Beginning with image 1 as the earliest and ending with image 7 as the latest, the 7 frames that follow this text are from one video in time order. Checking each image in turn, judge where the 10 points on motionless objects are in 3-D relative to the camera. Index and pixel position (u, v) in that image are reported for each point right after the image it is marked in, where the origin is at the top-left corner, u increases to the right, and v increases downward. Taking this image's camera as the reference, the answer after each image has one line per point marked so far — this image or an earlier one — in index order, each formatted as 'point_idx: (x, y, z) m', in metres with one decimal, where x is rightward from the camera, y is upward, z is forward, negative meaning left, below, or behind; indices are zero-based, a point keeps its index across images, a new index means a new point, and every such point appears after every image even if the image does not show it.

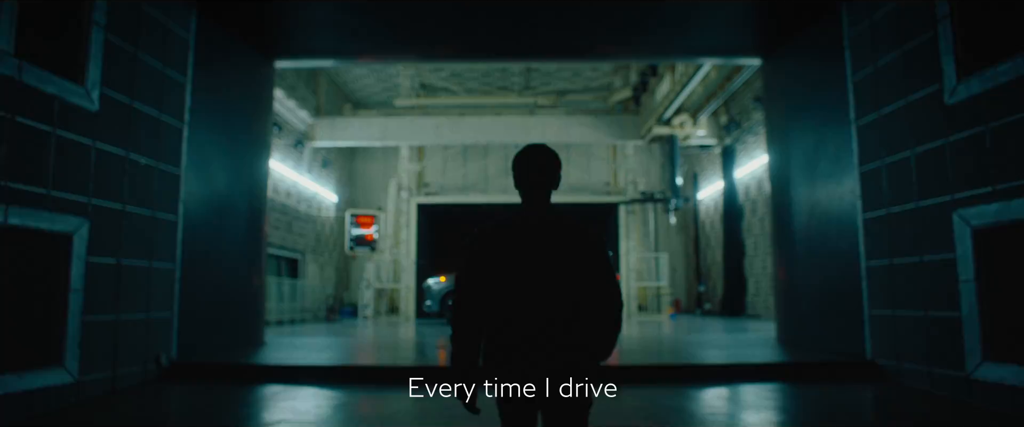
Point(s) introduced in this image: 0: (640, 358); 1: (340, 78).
0: (+1.2, -1.5, +7.0) m
1: (-4.6, +3.7, +17.9) m
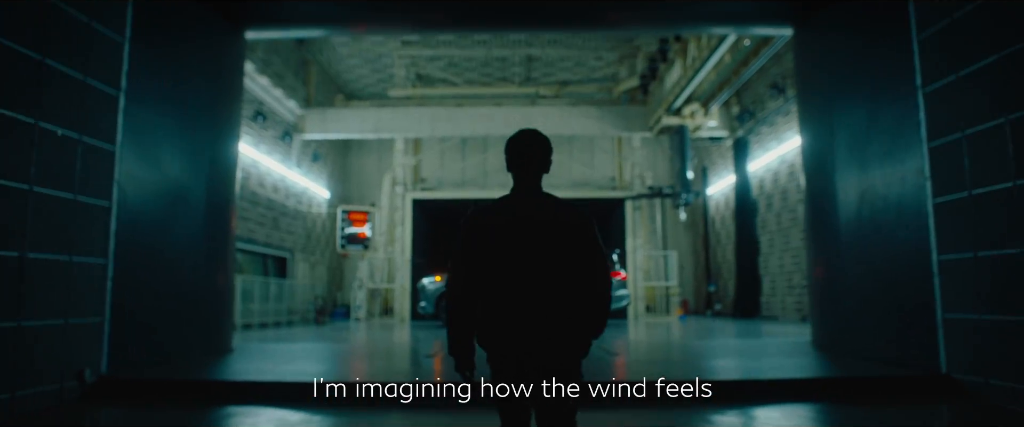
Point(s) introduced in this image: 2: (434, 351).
0: (+1.2, -1.4, +6.1) m
1: (-4.6, +3.8, +17.1) m
2: (-0.9, -1.8, +8.5) m
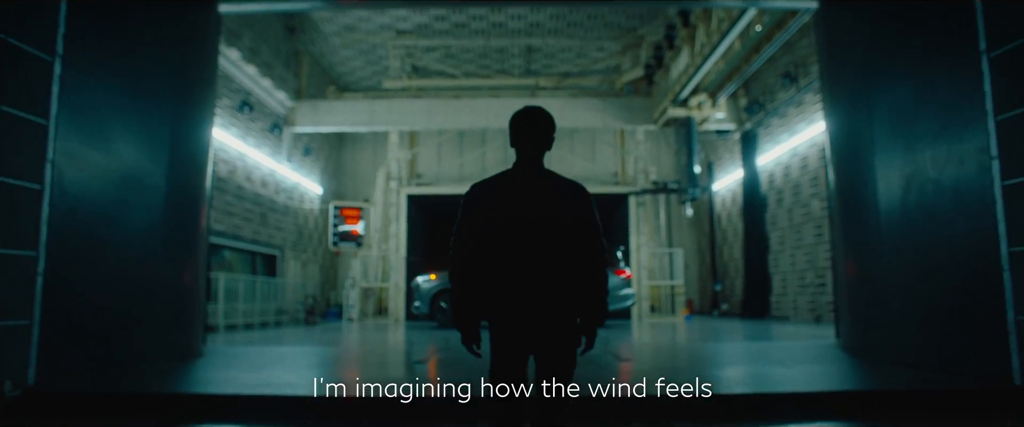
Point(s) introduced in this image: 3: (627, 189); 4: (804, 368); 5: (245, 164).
0: (+1.2, -1.4, +5.5) m
1: (-4.7, +3.9, +16.5) m
2: (-1.0, -1.7, +7.9) m
3: (+2.7, +0.6, +15.7) m
4: (+2.5, -1.3, +5.7) m
5: (-5.2, +0.9, +12.8) m
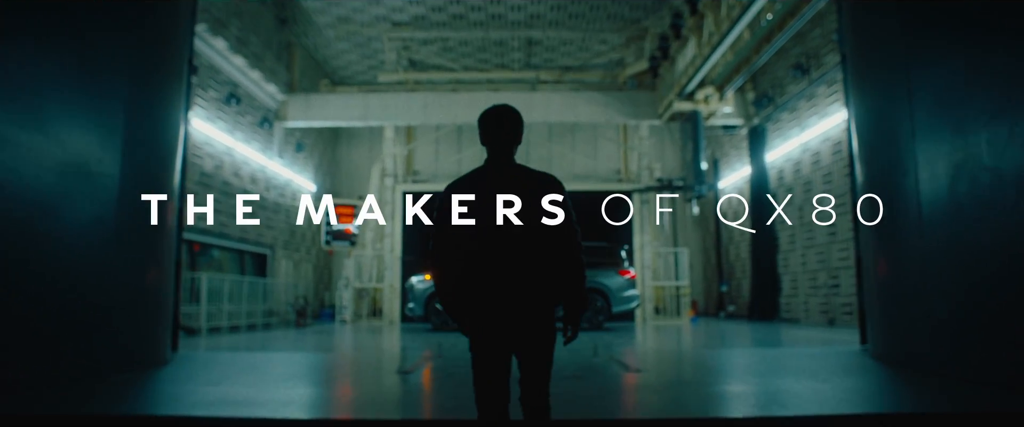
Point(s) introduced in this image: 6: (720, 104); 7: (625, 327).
0: (+1.2, -1.3, +5.0) m
1: (-4.7, +3.9, +16.0) m
2: (-1.0, -1.6, +7.4) m
3: (+2.7, +0.6, +15.2) m
4: (+2.5, -1.3, +5.1) m
5: (-5.2, +1.0, +12.3) m
6: (+4.2, +2.2, +13.2) m
7: (+2.1, -2.1, +12.0) m
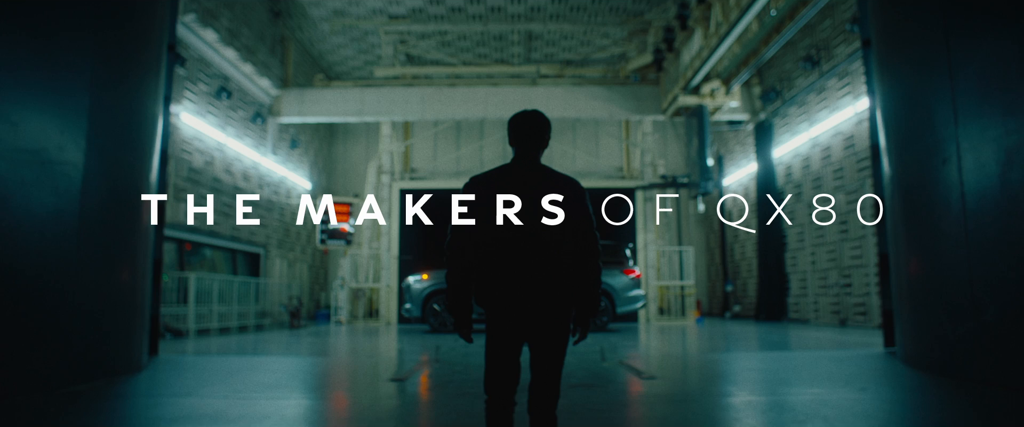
0: (+1.2, -1.3, +4.6) m
1: (-4.7, +3.9, +15.6) m
2: (-1.0, -1.6, +7.0) m
3: (+2.7, +0.7, +14.8) m
4: (+2.5, -1.2, +4.8) m
5: (-5.2, +1.0, +11.9) m
6: (+4.2, +2.2, +12.8) m
7: (+2.1, -2.0, +11.7) m
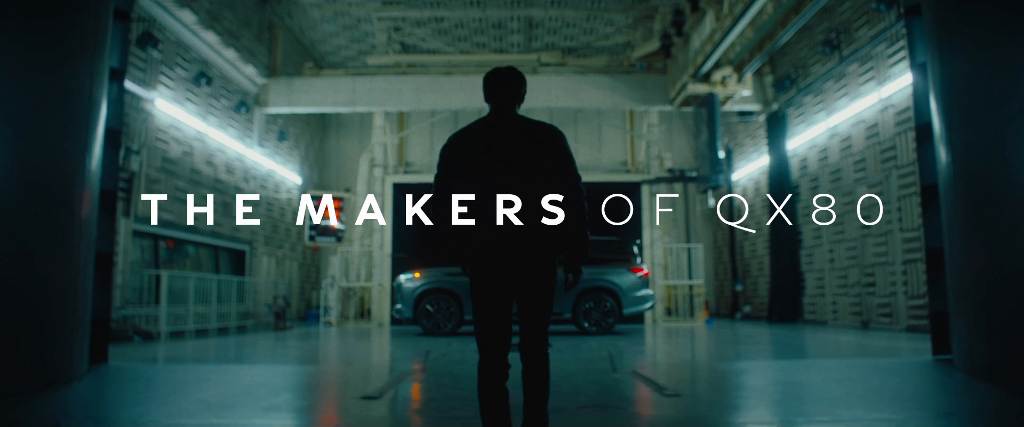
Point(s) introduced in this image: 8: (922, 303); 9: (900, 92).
0: (+1.2, -1.2, +3.9) m
1: (-4.7, +4.0, +14.9) m
2: (-1.0, -1.5, +6.3) m
3: (+2.7, +0.8, +14.1) m
4: (+2.5, -1.2, +4.1) m
5: (-5.2, +1.1, +11.2) m
6: (+4.1, +2.3, +12.1) m
7: (+2.0, -1.9, +11.0) m
8: (+5.4, -1.2, +8.7) m
9: (+5.4, +1.7, +9.1) m
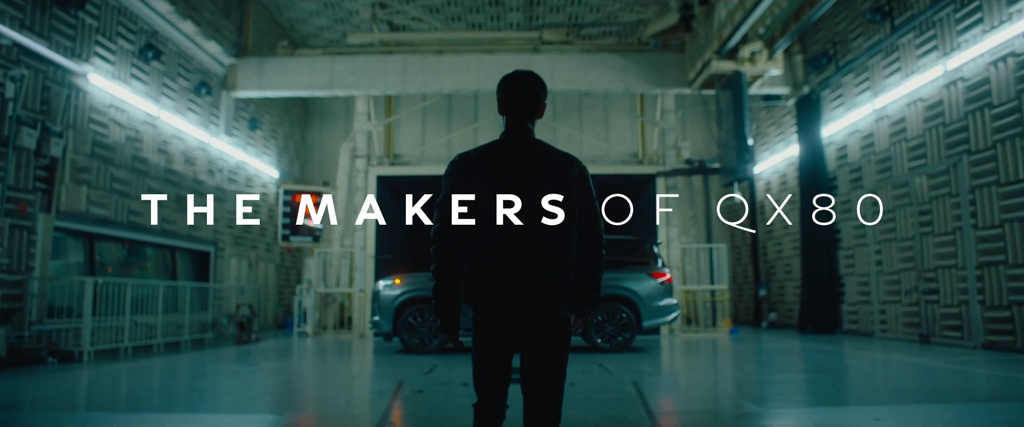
0: (+1.2, -1.1, +2.4) m
1: (-4.7, +4.1, +13.4) m
2: (-1.0, -1.4, +4.8) m
3: (+2.7, +0.8, +12.6) m
4: (+2.4, -1.1, +2.6) m
5: (-5.2, +1.2, +9.7) m
6: (+4.1, +2.4, +10.7) m
7: (+2.0, -1.9, +9.5) m
8: (+5.4, -1.1, +7.2) m
9: (+5.3, +1.7, +7.6) m
